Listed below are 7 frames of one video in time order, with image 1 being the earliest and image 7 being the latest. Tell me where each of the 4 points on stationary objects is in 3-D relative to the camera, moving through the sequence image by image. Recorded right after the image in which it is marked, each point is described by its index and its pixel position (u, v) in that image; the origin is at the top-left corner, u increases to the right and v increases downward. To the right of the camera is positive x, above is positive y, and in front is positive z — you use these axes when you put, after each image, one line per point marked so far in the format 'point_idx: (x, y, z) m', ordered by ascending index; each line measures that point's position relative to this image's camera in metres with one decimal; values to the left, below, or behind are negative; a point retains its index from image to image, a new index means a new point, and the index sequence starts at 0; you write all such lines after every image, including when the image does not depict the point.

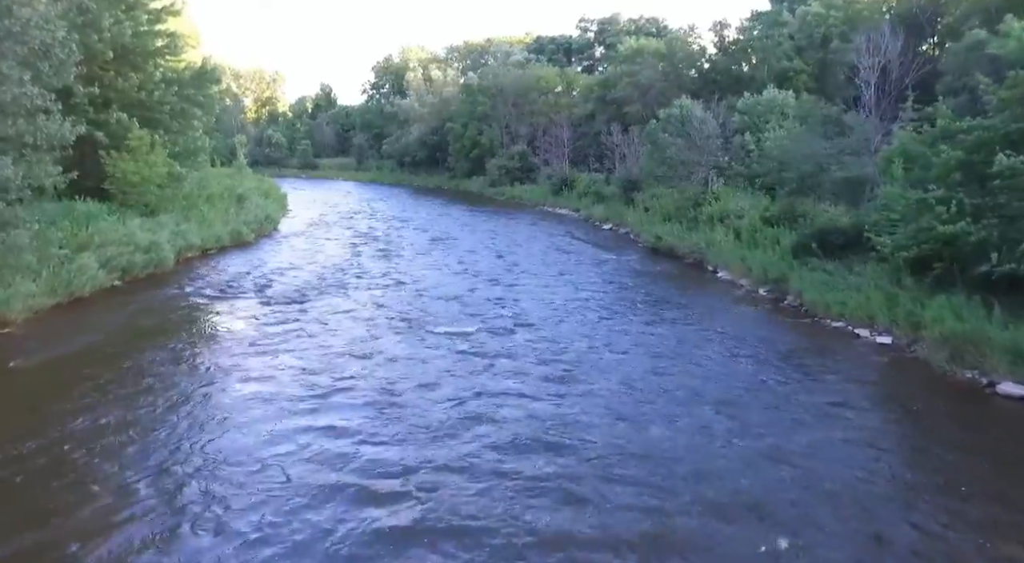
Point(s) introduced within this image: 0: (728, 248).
0: (+5.5, +0.9, +19.1) m
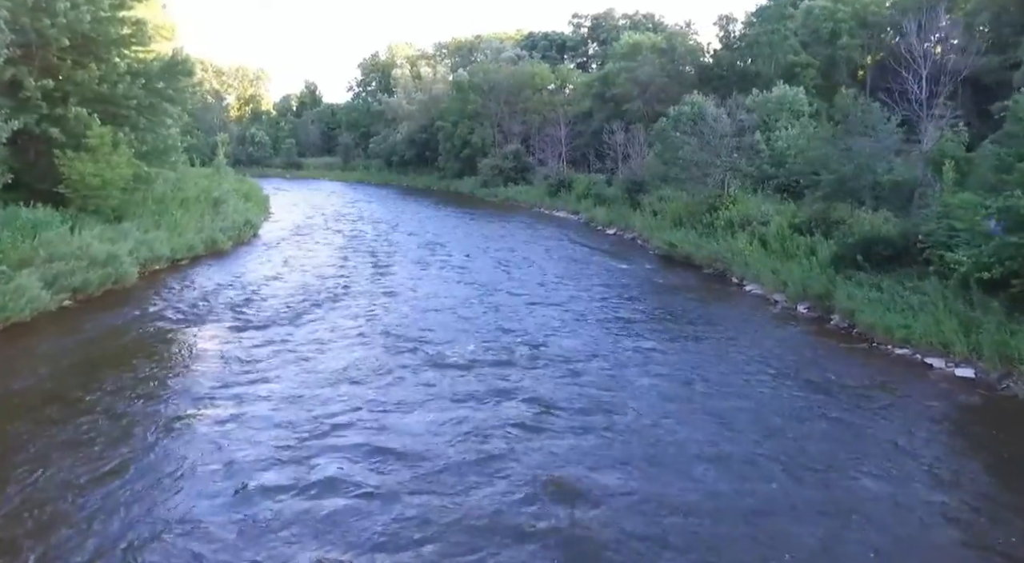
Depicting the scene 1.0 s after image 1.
0: (+5.6, +0.6, +17.4) m
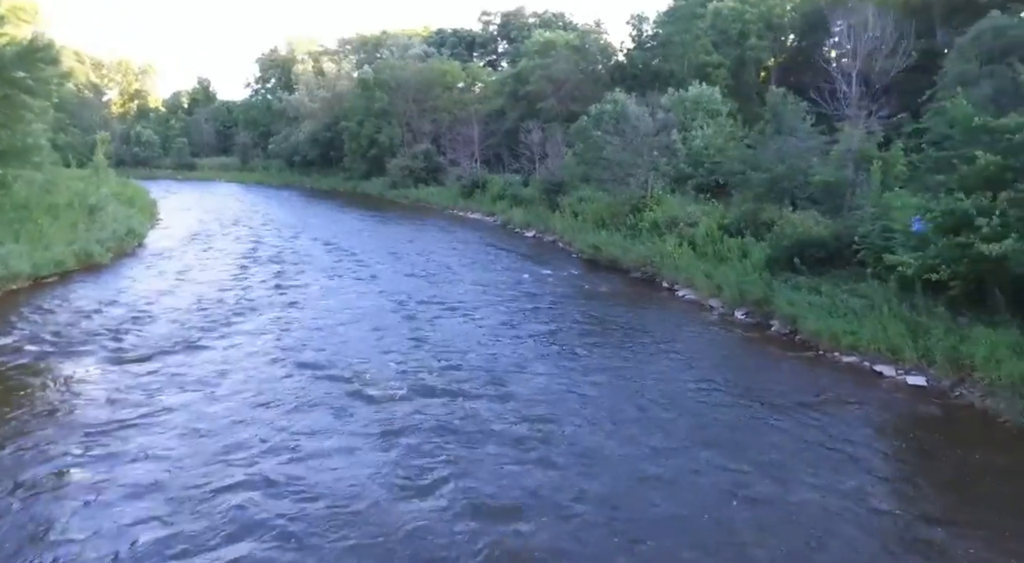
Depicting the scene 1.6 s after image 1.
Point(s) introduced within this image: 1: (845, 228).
0: (+3.9, +0.5, +16.7) m
1: (+6.3, +1.0, +14.2) m
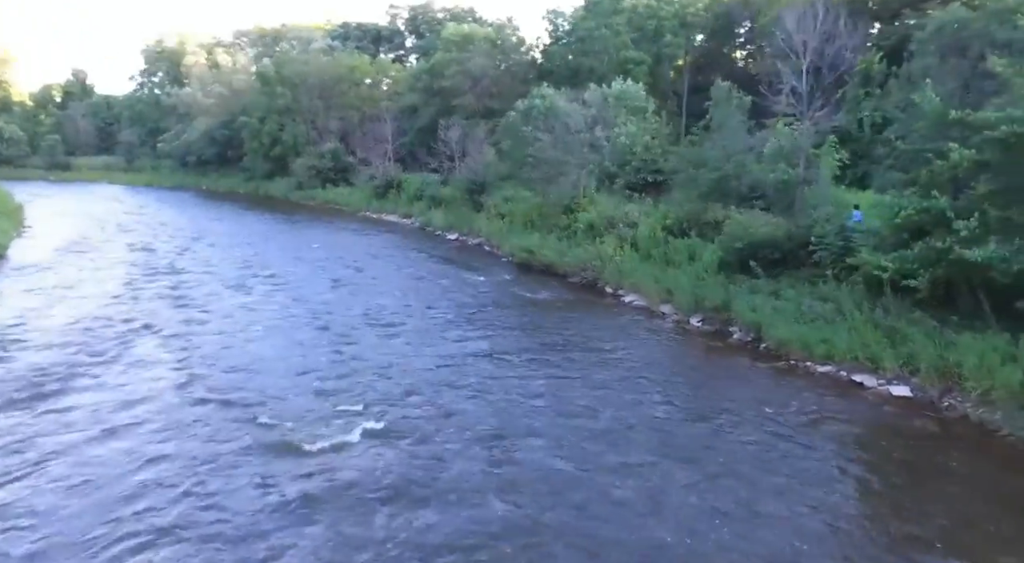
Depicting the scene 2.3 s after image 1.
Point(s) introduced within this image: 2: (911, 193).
0: (+2.5, +0.4, +15.7) m
1: (+5.2, +1.0, +13.5) m
2: (+5.9, +1.4, +11.1) m
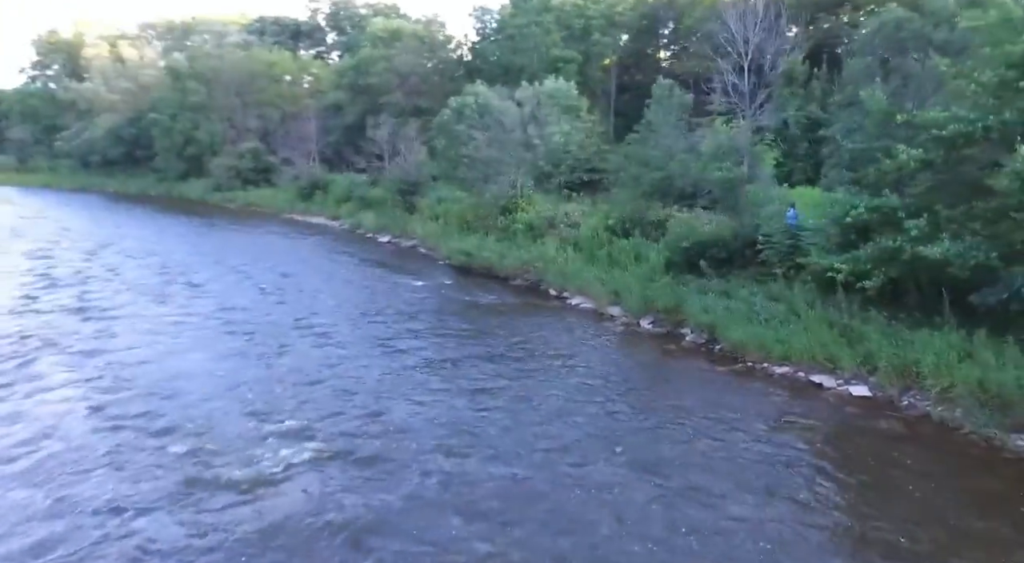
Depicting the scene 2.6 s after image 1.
0: (+1.3, +0.3, +15.4) m
1: (+4.2, +1.0, +13.5) m
2: (+5.2, +1.4, +11.1) m
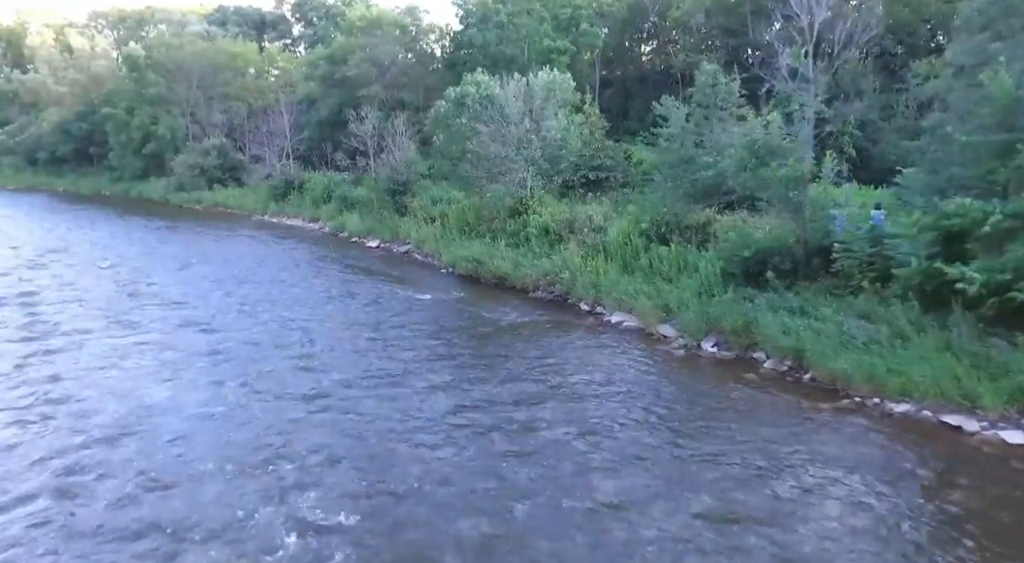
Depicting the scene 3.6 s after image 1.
0: (+1.7, +0.1, +13.5) m
1: (+4.8, +0.8, +11.8) m
2: (+5.8, +1.2, +9.5) m
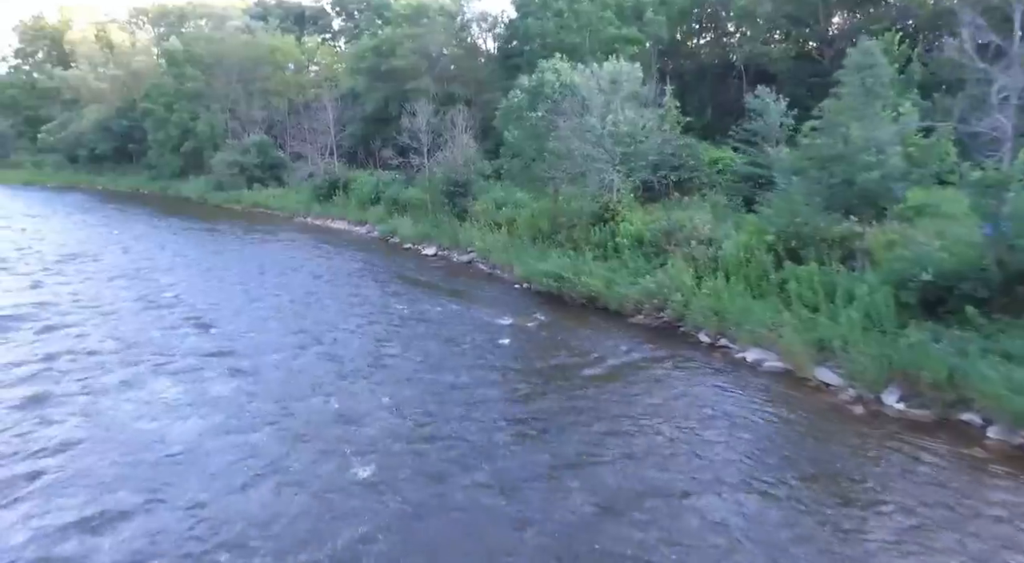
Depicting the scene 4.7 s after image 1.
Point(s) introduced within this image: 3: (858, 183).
0: (+3.3, -0.3, +11.0) m
1: (+6.2, +0.4, +9.1) m
2: (+7.2, +0.7, +6.8) m
3: (+5.1, +1.5, +11.3) m
